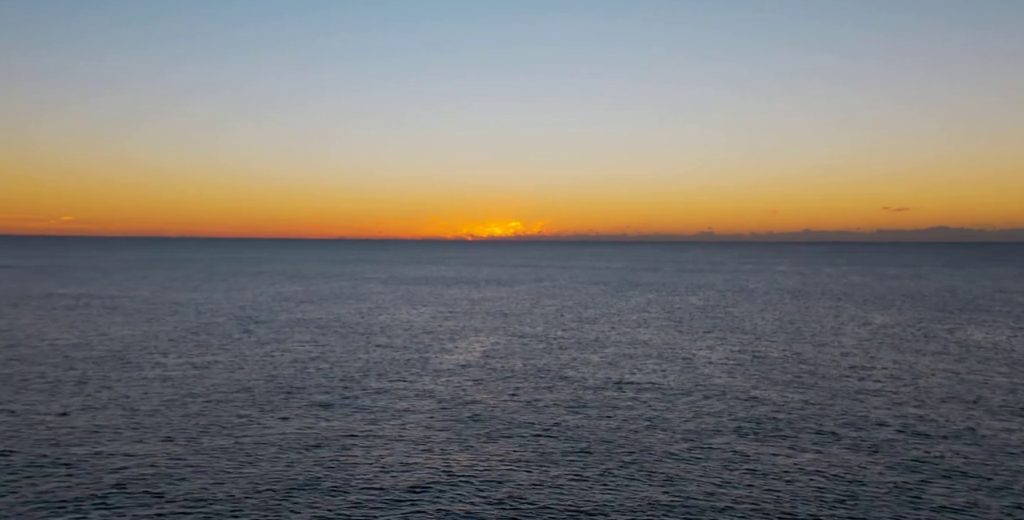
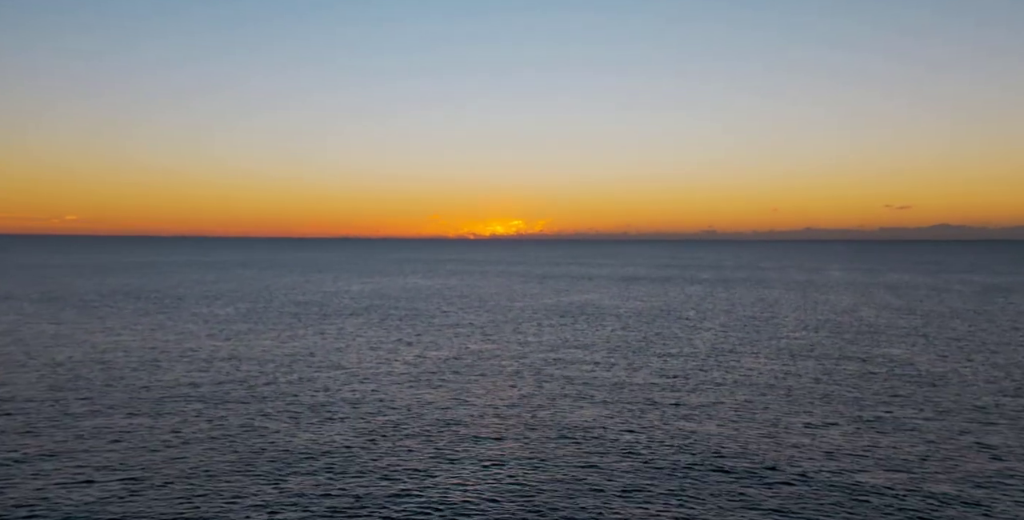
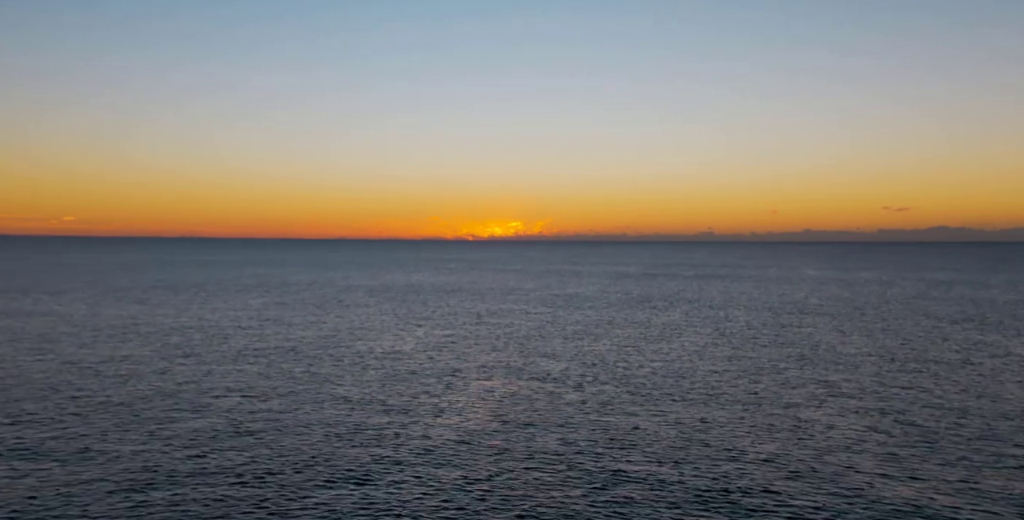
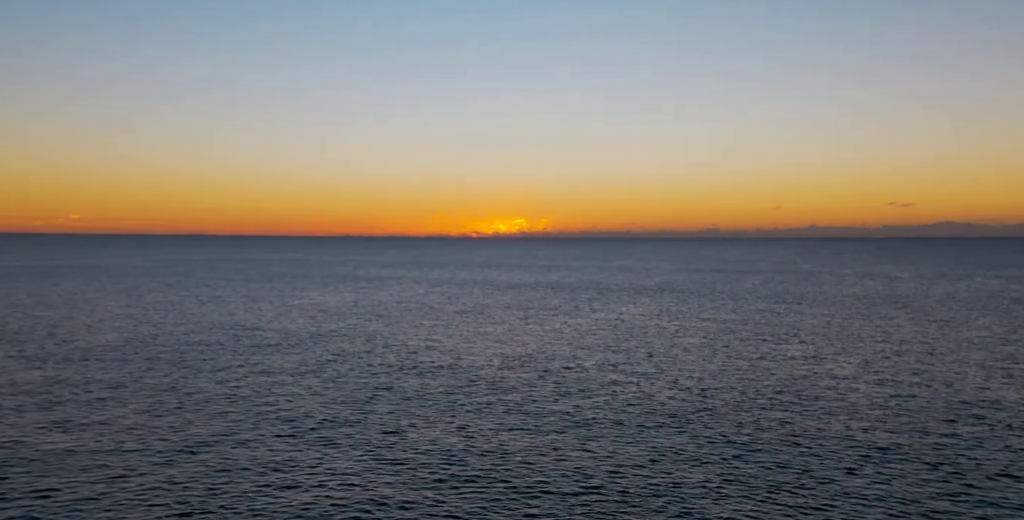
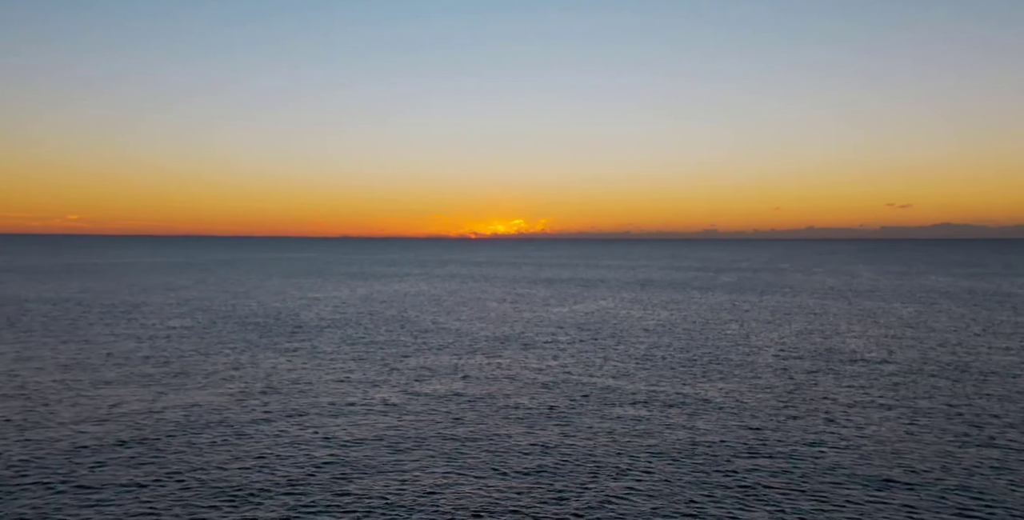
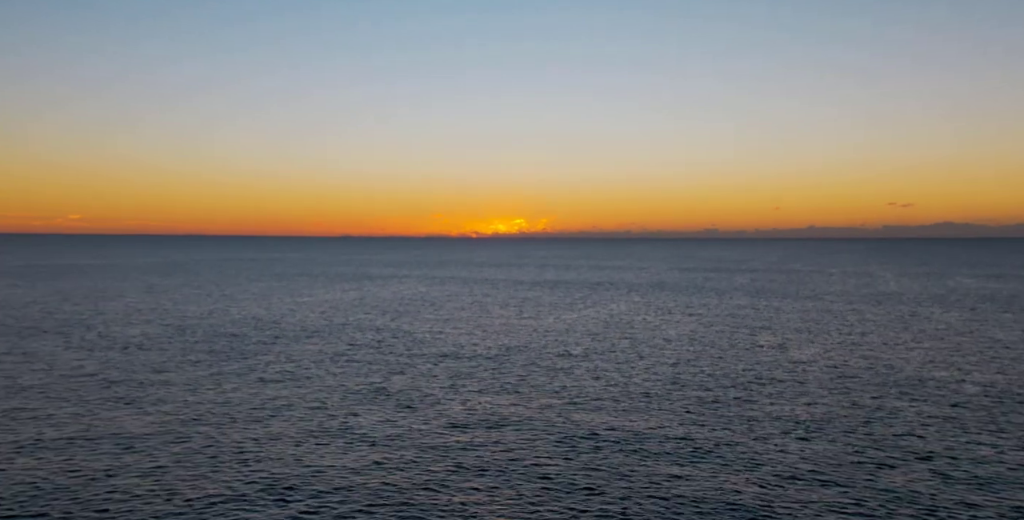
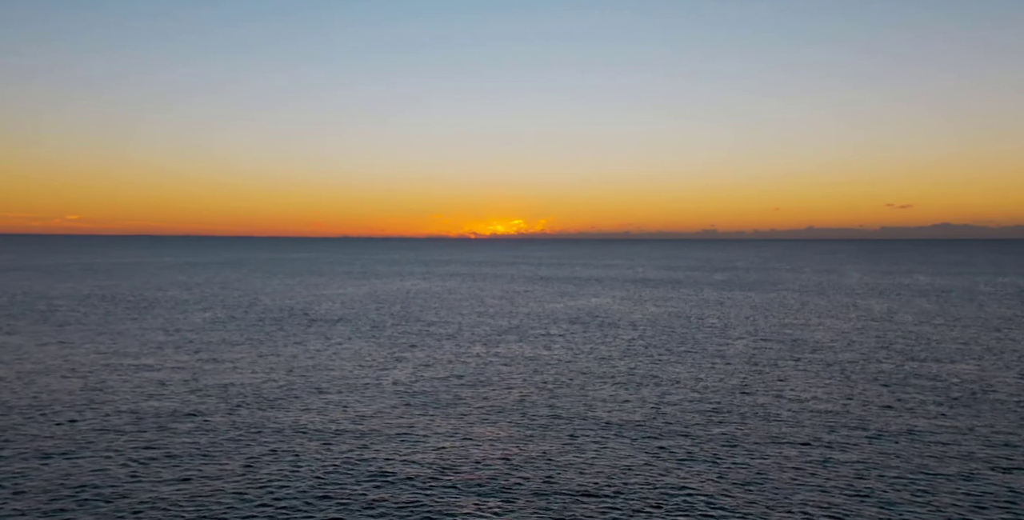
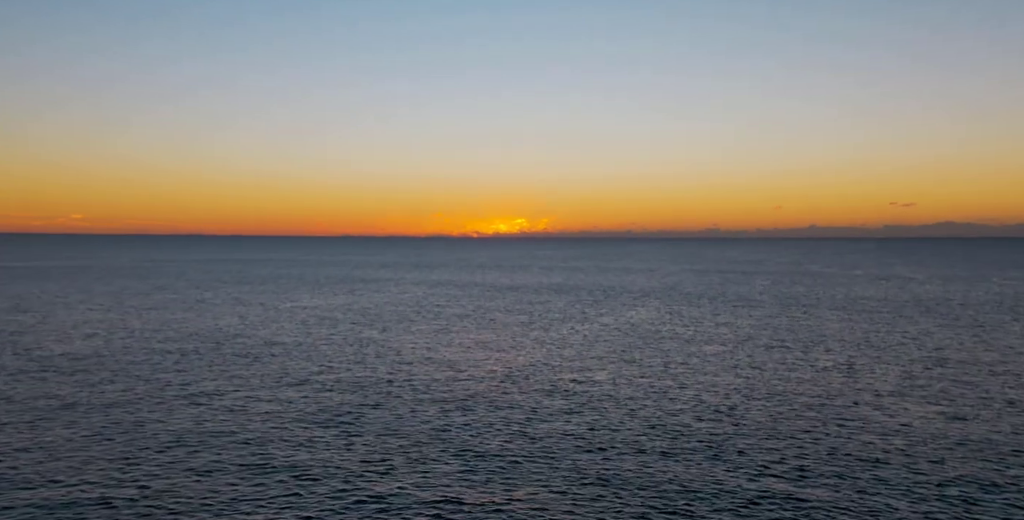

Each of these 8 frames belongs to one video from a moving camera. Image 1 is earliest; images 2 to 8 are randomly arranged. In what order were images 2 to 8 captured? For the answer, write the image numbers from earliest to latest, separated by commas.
3, 2, 7, 5, 6, 4, 8
